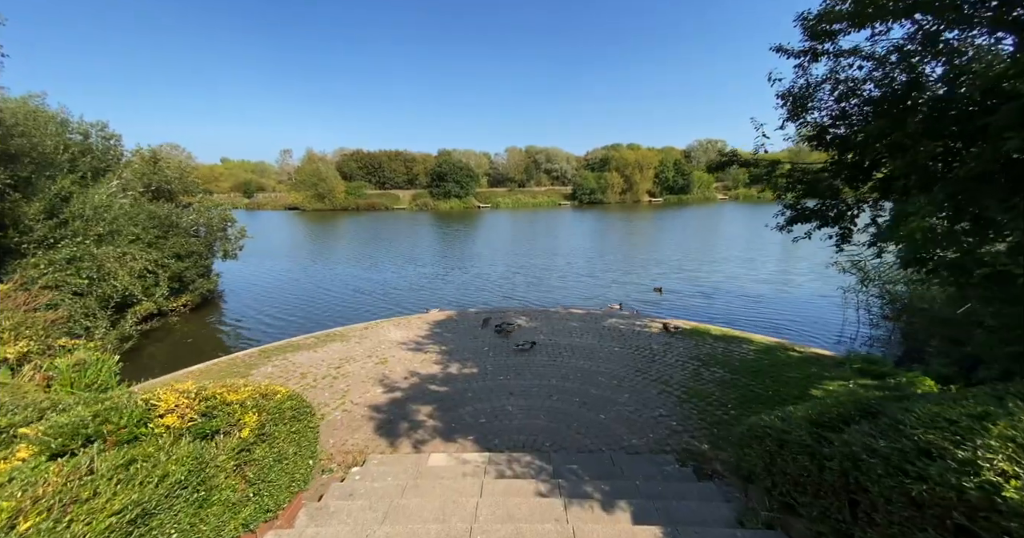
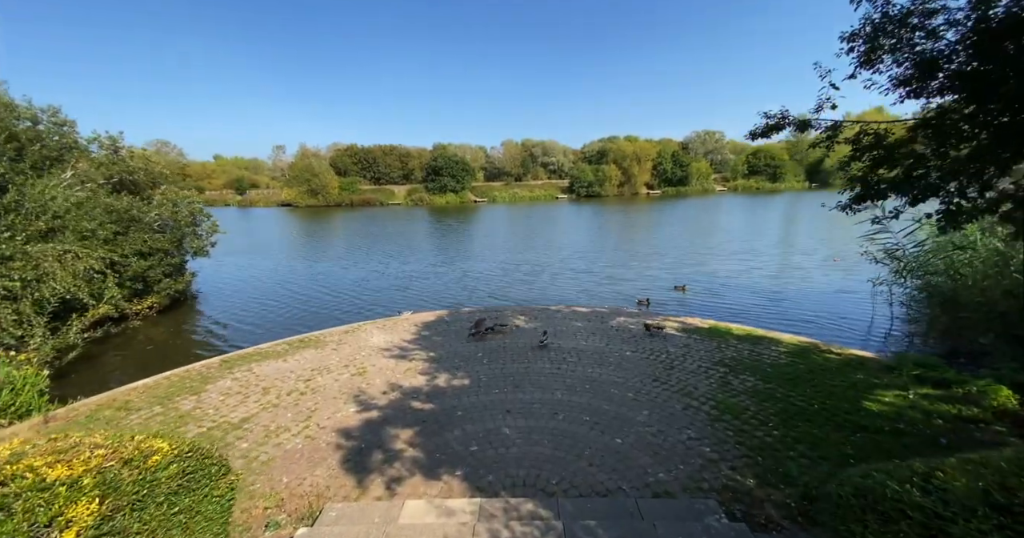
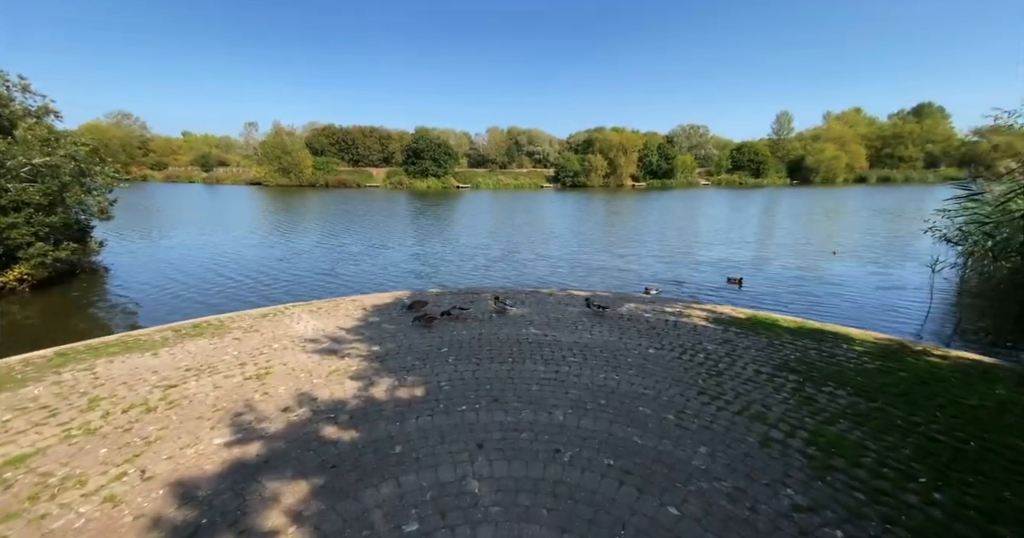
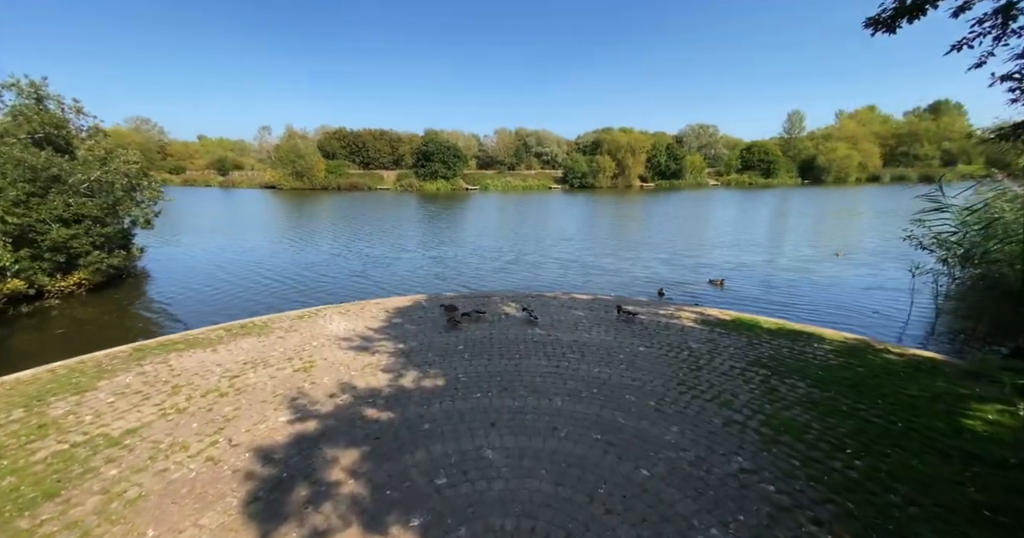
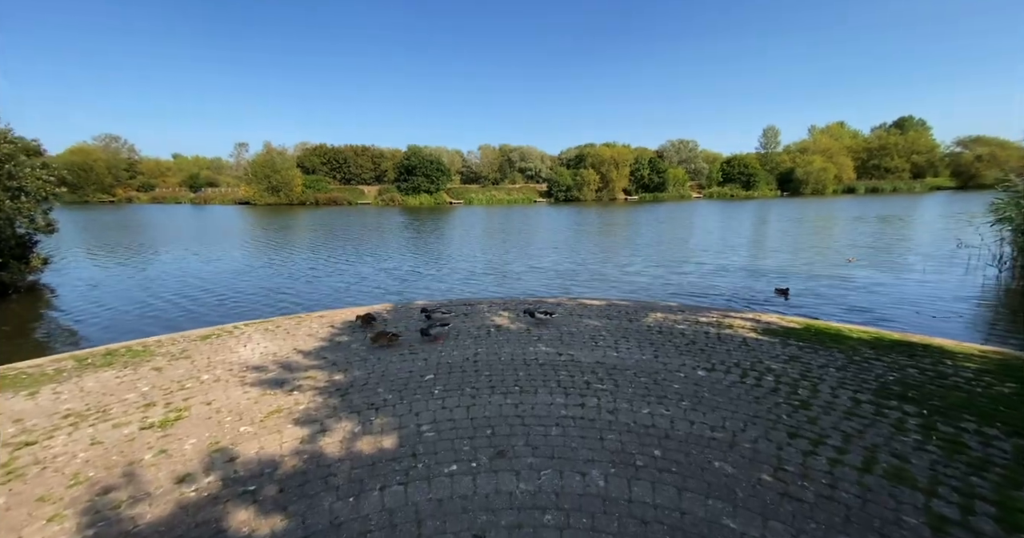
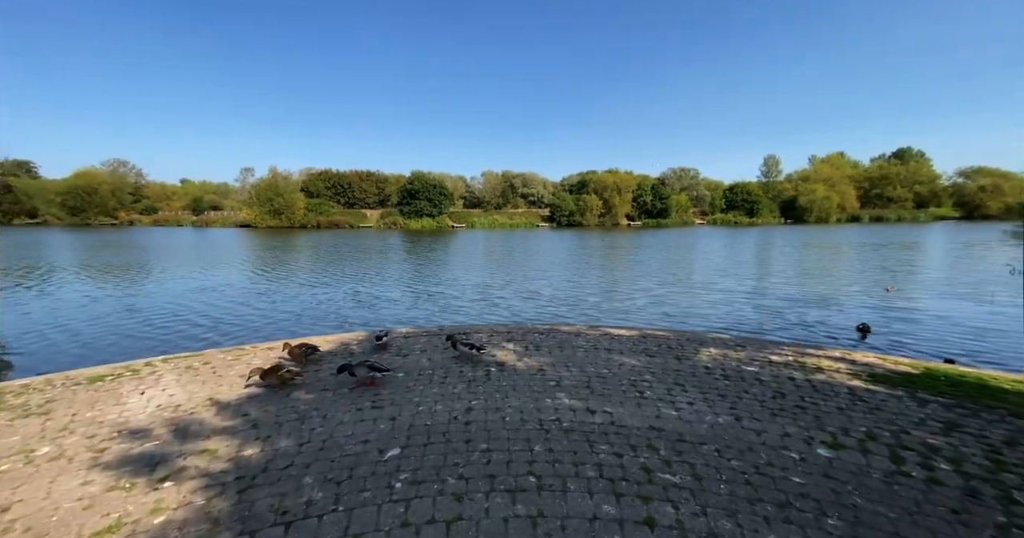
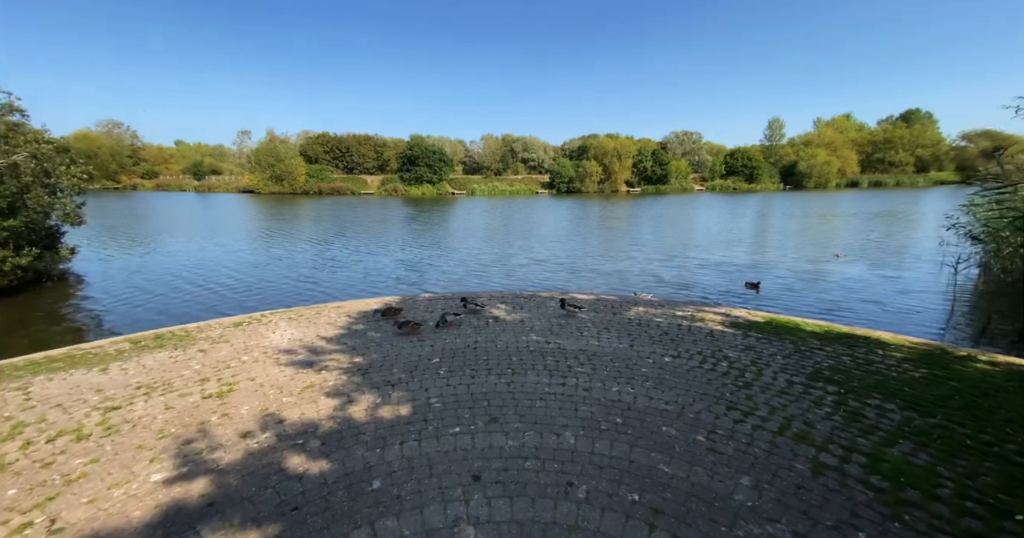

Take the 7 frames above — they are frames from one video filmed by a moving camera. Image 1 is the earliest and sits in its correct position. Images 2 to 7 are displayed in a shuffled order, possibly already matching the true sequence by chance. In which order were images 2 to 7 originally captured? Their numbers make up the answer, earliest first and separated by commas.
2, 4, 3, 7, 5, 6
